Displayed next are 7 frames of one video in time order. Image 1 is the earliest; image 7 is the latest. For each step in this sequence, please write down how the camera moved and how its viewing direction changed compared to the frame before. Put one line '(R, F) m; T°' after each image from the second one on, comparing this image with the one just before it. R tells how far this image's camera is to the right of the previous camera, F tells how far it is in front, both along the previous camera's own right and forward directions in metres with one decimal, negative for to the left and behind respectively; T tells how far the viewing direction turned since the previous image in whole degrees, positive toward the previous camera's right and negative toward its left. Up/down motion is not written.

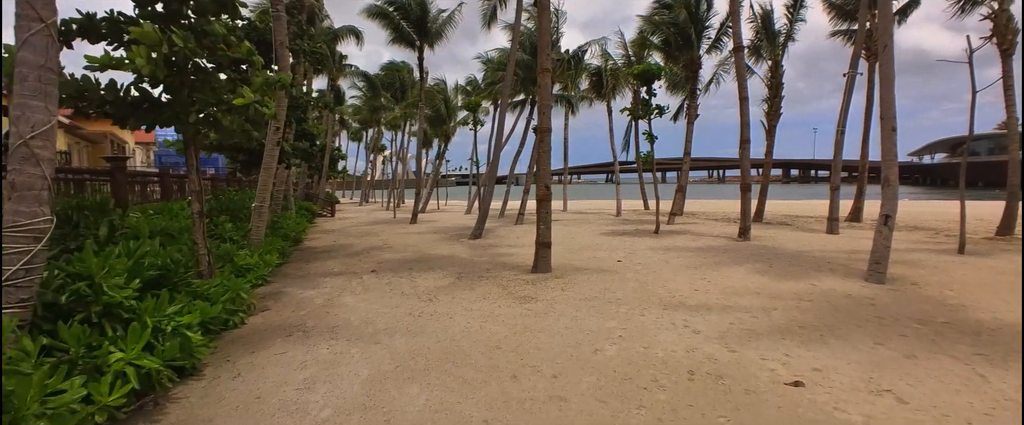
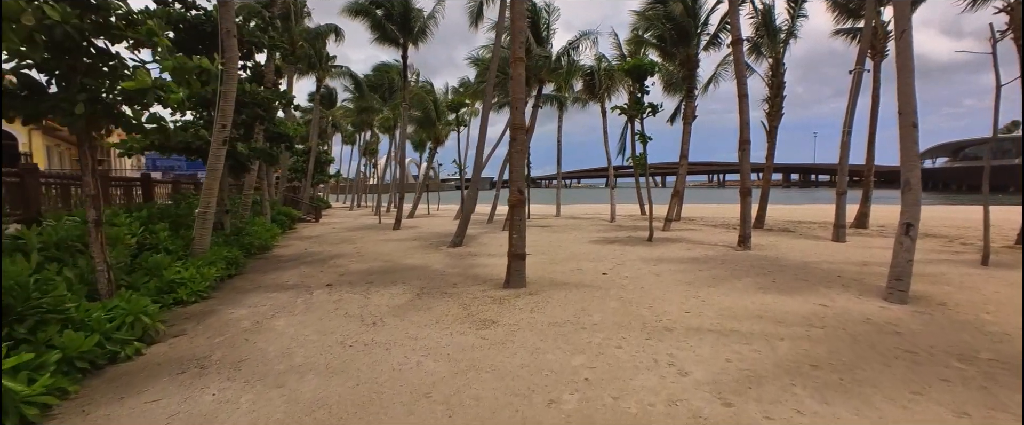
(+0.5, +0.9) m; 0°
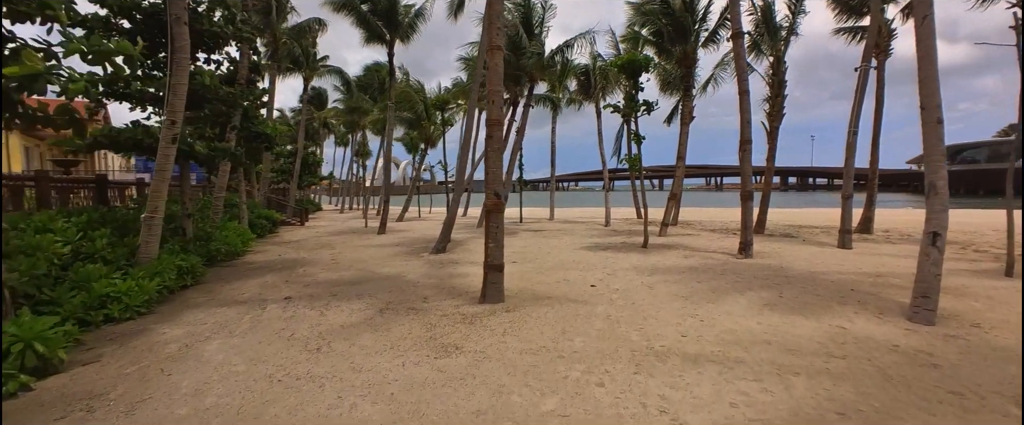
(+0.3, +0.8) m; 0°
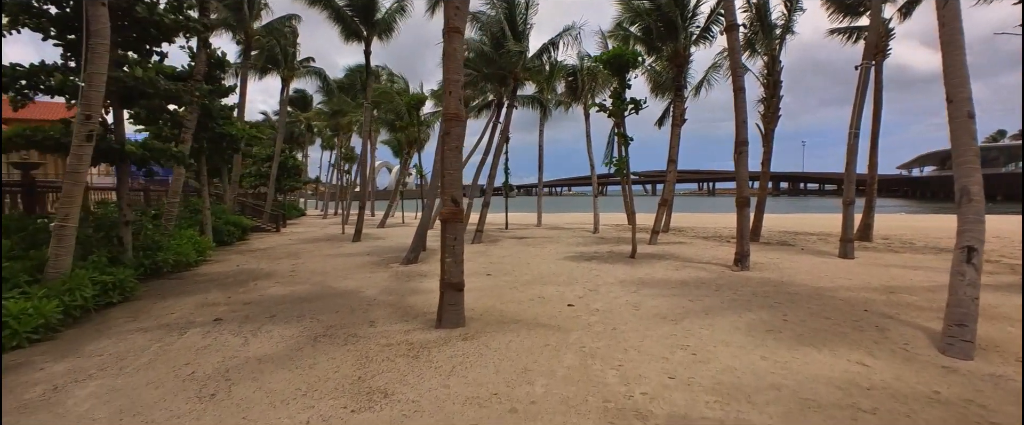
(+0.4, +0.9) m; +1°
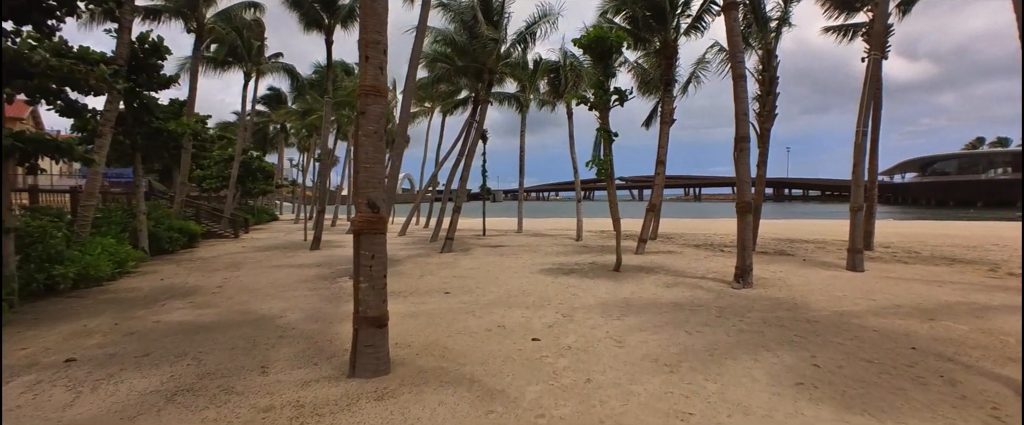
(+0.4, +1.4) m; +1°
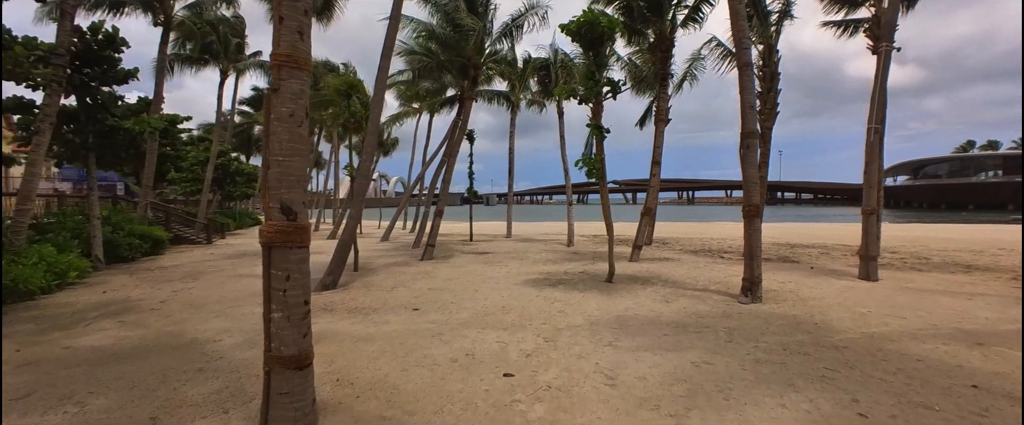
(+0.2, +0.9) m; +1°
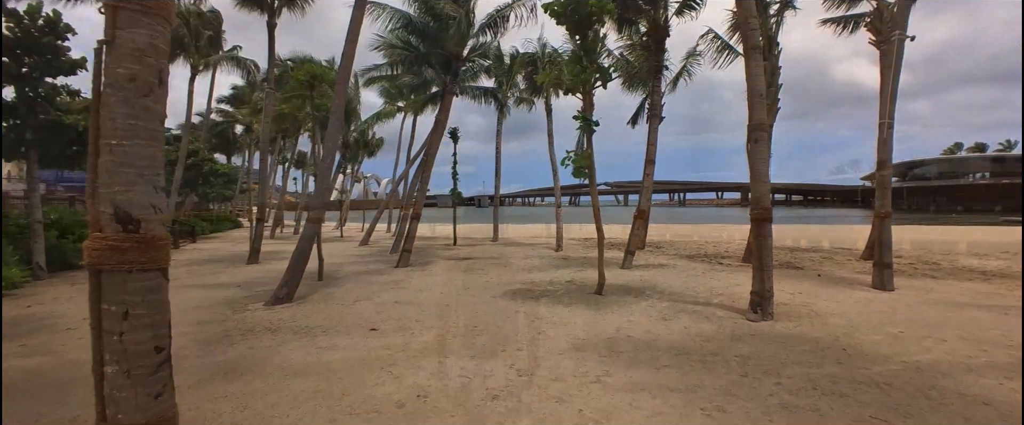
(+0.2, +0.9) m; +1°
